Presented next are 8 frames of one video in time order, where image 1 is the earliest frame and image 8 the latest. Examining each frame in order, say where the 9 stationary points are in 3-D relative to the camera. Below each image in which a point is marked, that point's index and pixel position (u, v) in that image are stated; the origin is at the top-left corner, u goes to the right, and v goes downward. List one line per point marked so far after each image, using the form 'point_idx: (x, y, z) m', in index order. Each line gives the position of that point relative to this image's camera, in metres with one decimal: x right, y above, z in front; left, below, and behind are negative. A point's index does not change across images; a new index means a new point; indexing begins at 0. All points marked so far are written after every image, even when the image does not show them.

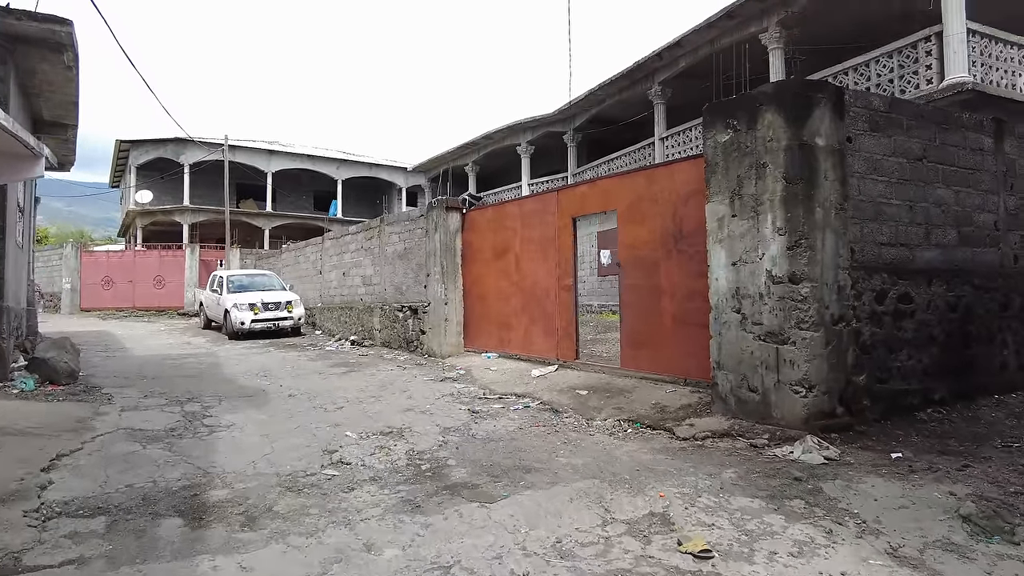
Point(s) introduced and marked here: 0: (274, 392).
0: (-2.3, -1.0, +6.2) m
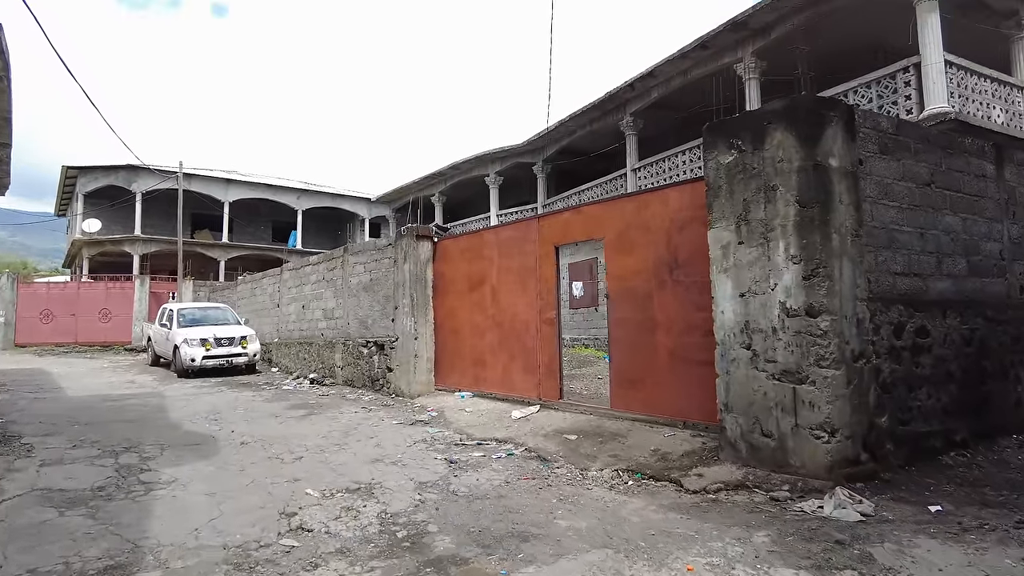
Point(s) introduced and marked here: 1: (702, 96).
0: (-2.4, -1.3, +5.5) m
1: (+3.5, +3.5, +11.8) m
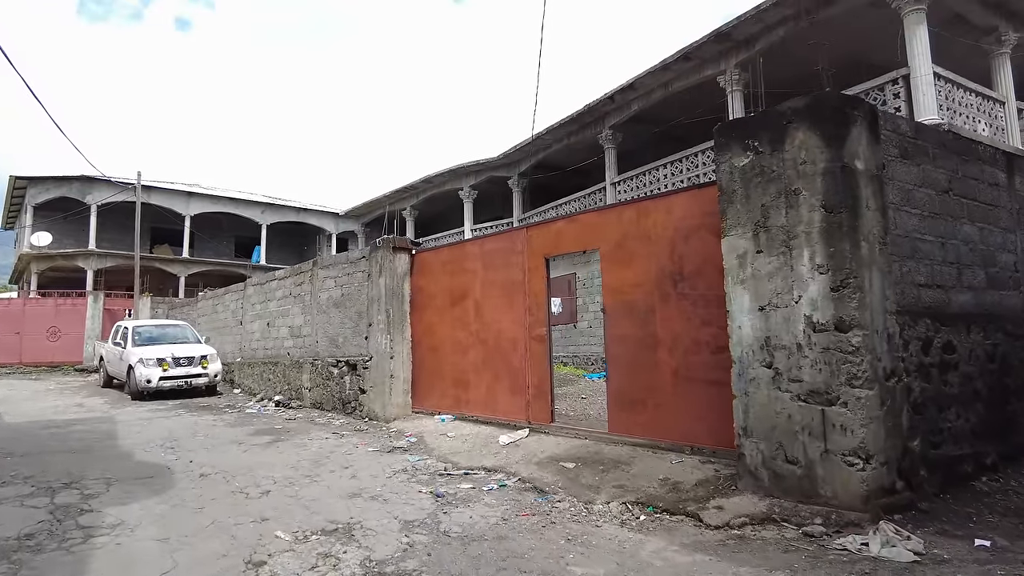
0: (-2.5, -1.4, +4.9) m
1: (+3.1, +3.2, +11.7) m
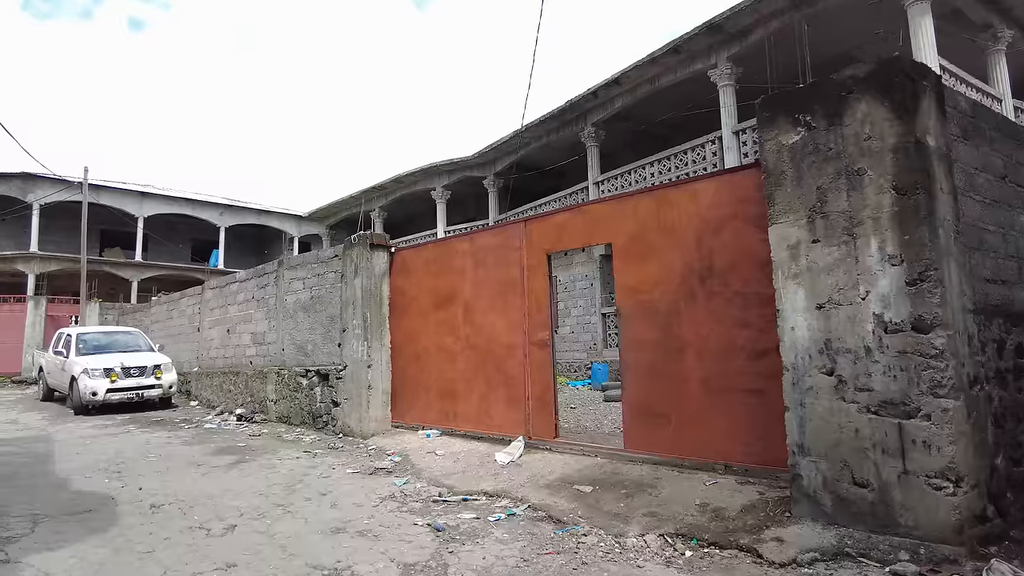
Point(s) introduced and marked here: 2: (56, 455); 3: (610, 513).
0: (-2.5, -1.4, +4.2) m
1: (+2.7, +3.1, +11.3) m
2: (-4.2, -1.5, +6.0) m
3: (+0.6, -1.3, +3.7) m
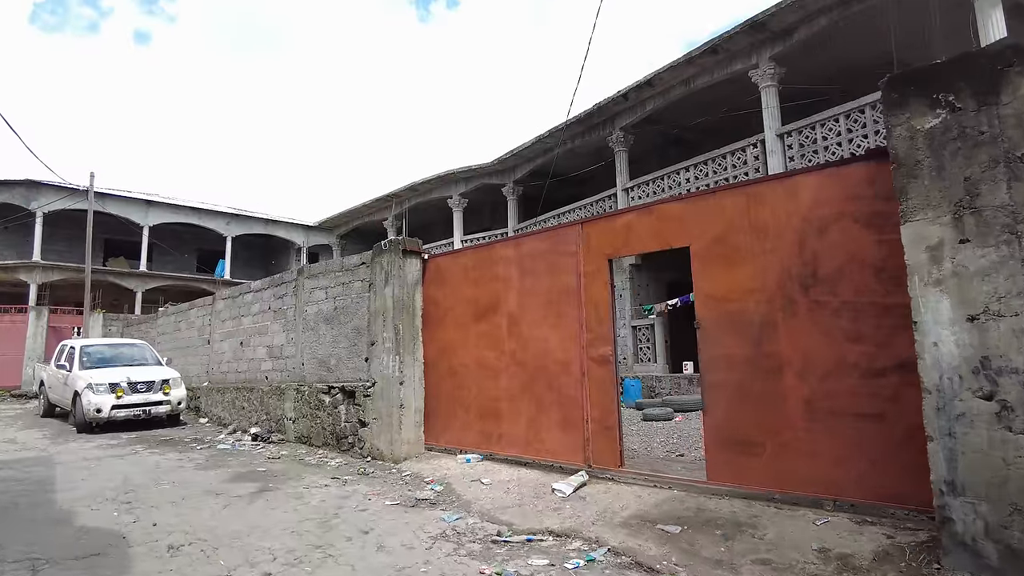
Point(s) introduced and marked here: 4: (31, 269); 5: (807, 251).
0: (-2.1, -1.4, +3.6) m
1: (+3.2, +3.0, +10.8) m
2: (-3.8, -1.6, +5.4) m
3: (+1.0, -1.3, +3.1) m
4: (-14.4, +0.5, +19.4) m
5: (+1.7, +0.2, +3.7) m
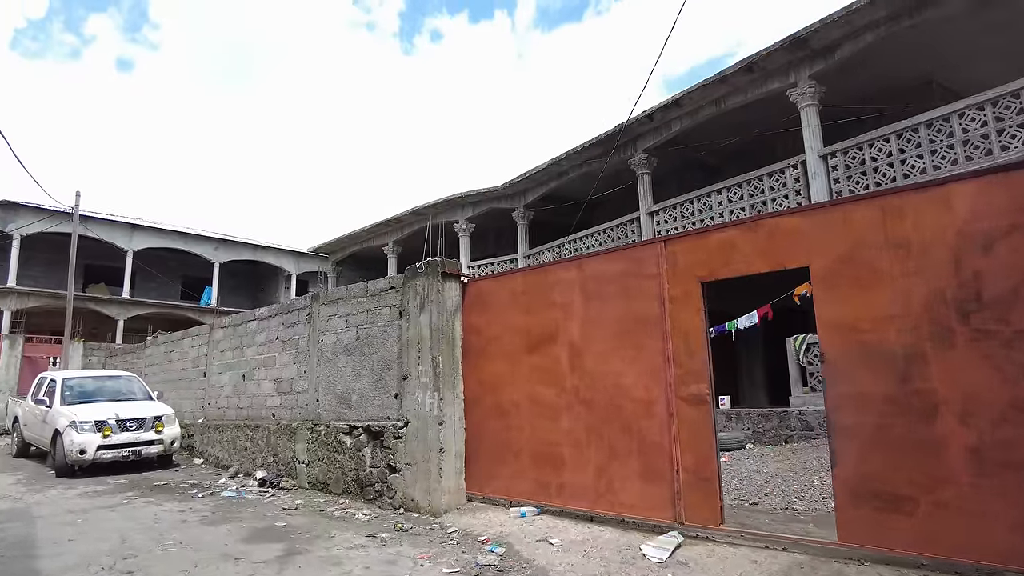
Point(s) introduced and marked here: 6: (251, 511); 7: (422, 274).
0: (-1.6, -1.5, +2.9) m
1: (+3.5, +2.5, +10.4) m
2: (-3.3, -1.8, +4.6) m
3: (+1.5, -1.4, +2.5) m
4: (-14.3, -0.2, +18.3) m
5: (+2.2, +0.1, +3.1) m
6: (-2.2, -1.9, +5.5) m
7: (-0.8, +0.1, +5.6) m
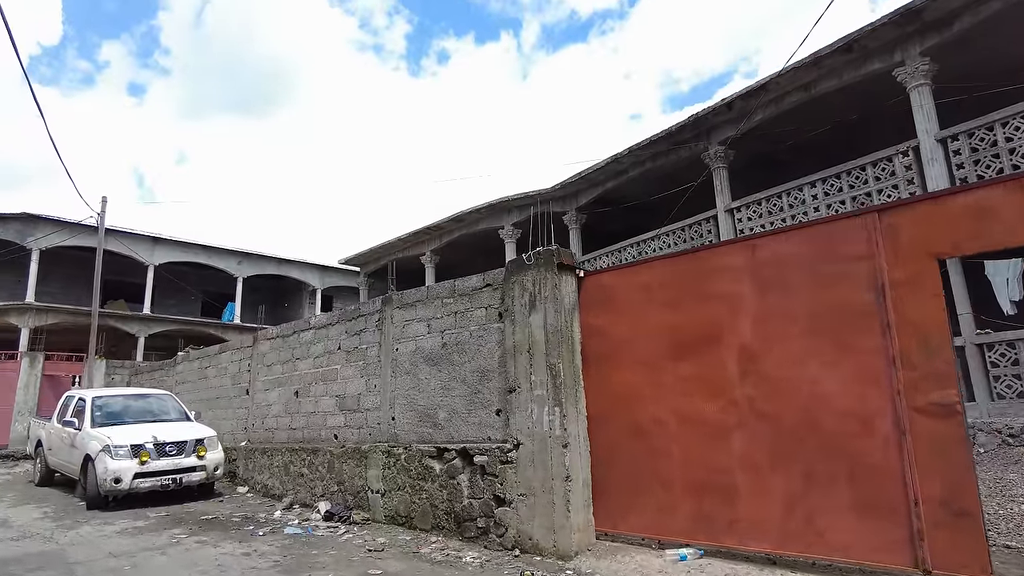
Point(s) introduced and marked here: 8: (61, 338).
0: (-0.7, -1.4, +1.9) m
1: (+4.4, +2.4, +9.5) m
2: (-2.4, -1.7, +3.7) m
3: (+2.4, -1.3, +1.5) m
4: (-13.3, -0.7, +17.5) m
5: (+3.1, +0.2, +2.1) m
6: (-1.3, -1.9, +4.6) m
7: (+0.1, +0.2, +4.7) m
8: (-13.7, -1.5, +19.6) m
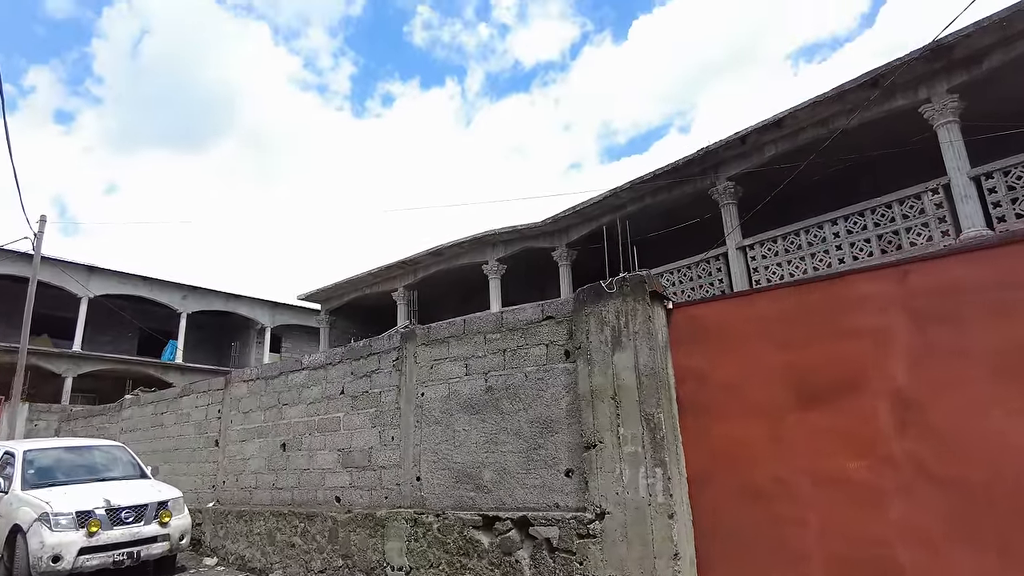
0: (+0.1, -1.4, +1.0) m
1: (+4.5, +1.8, +9.2) m
2: (-1.8, -1.8, +2.5) m
3: (+3.1, -1.3, +0.9) m
4: (-13.9, -1.5, +15.4) m
5: (+3.8, +0.1, +1.7) m
6: (-0.8, -2.0, +3.5) m
7: (+0.6, 0.0, +3.9) m
8: (-14.5, -2.4, +17.4) m
